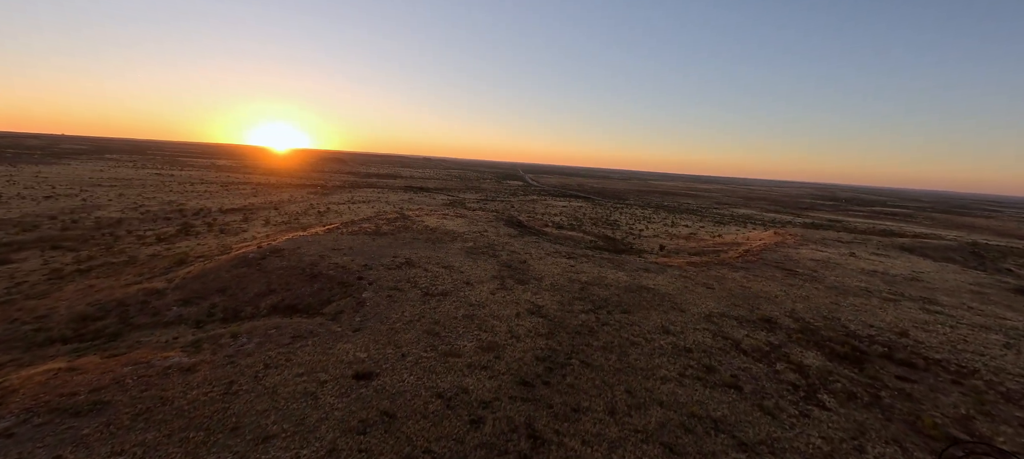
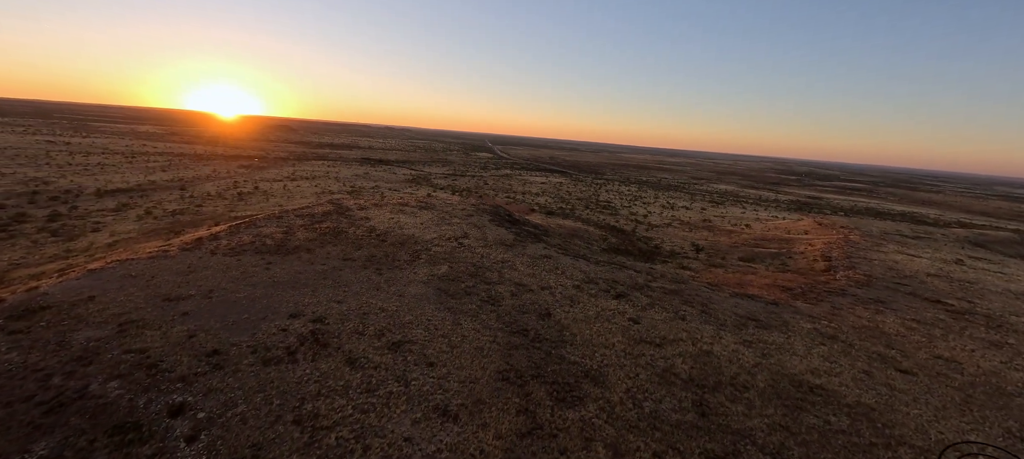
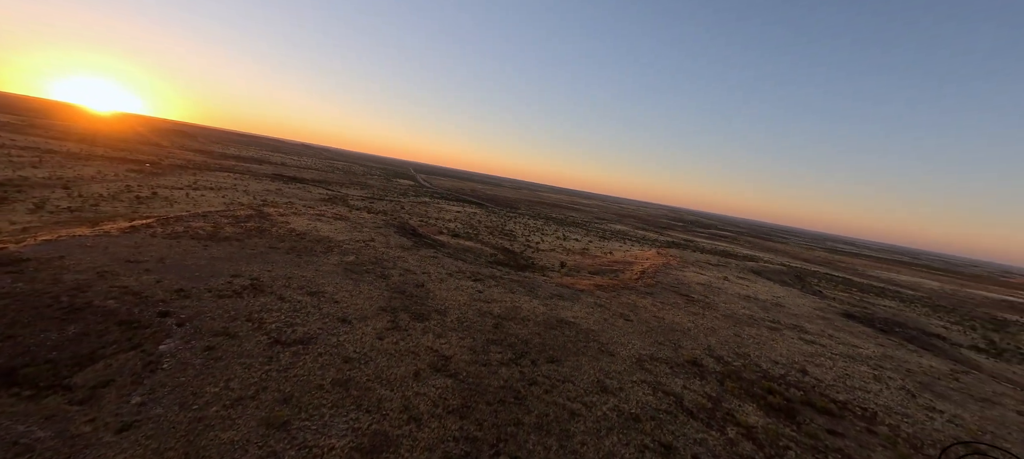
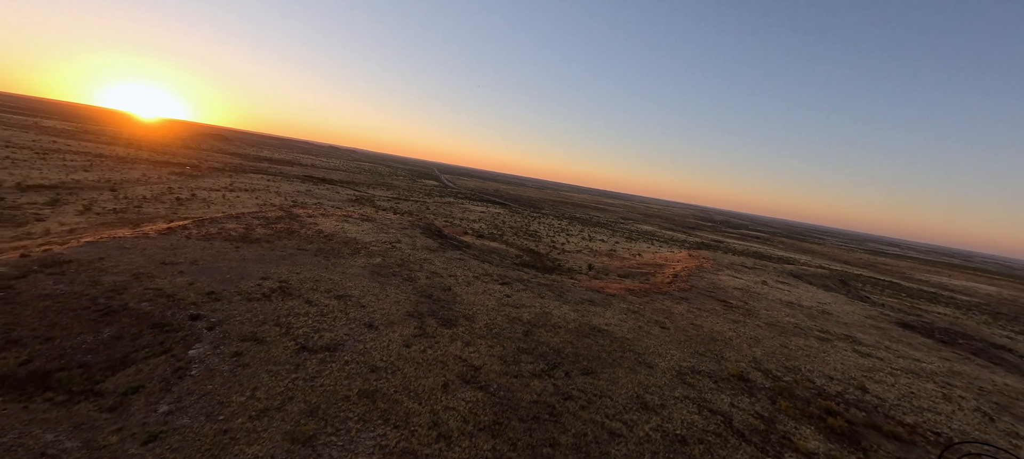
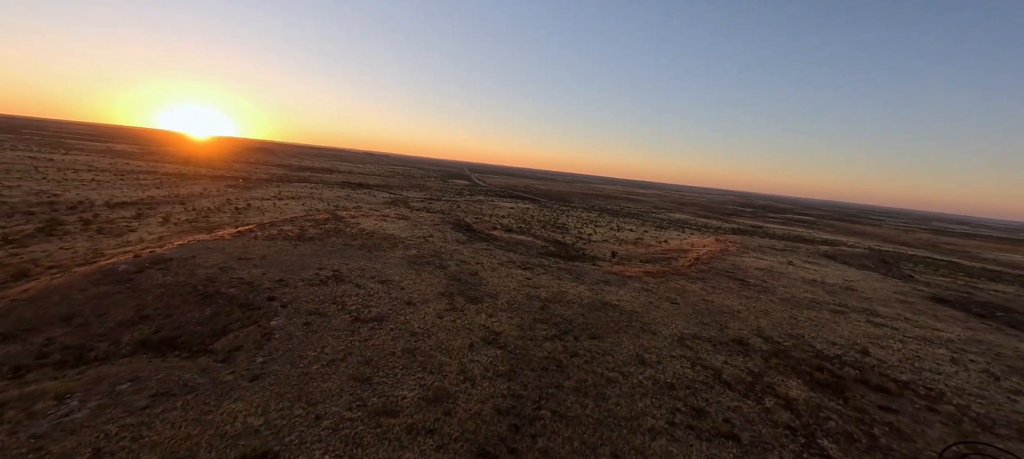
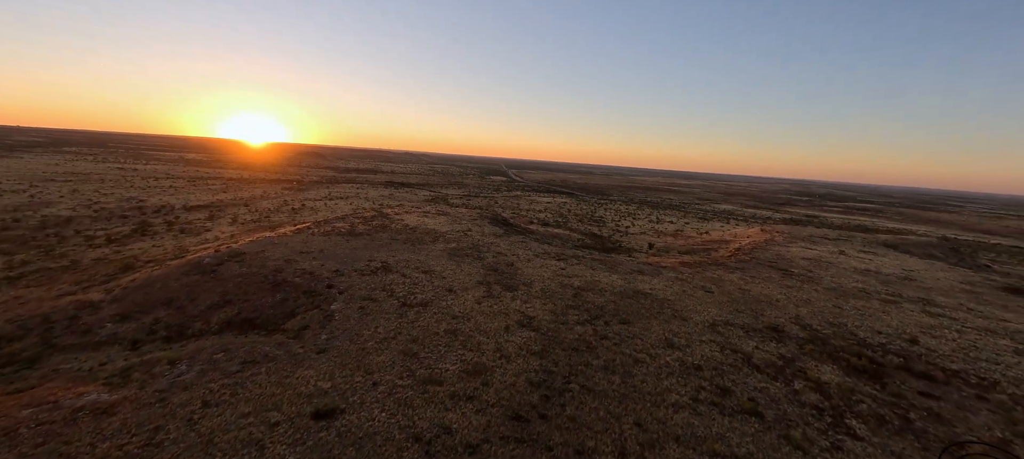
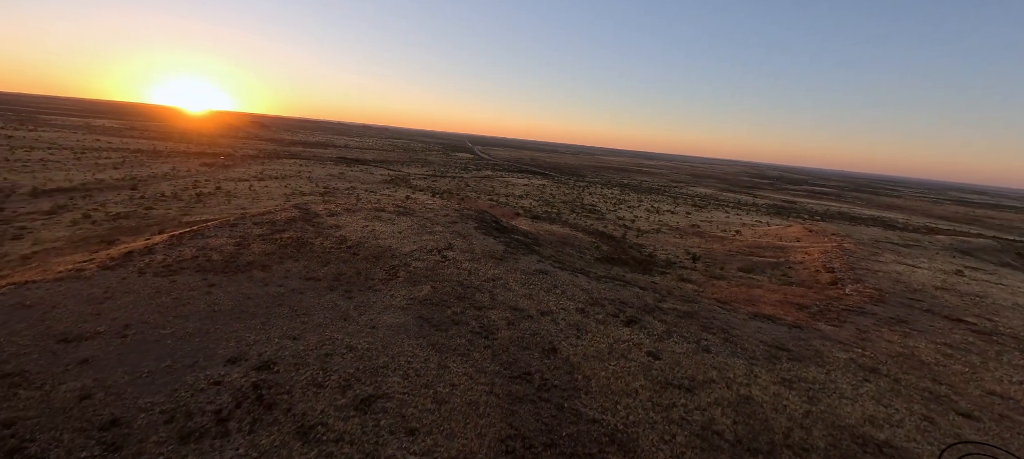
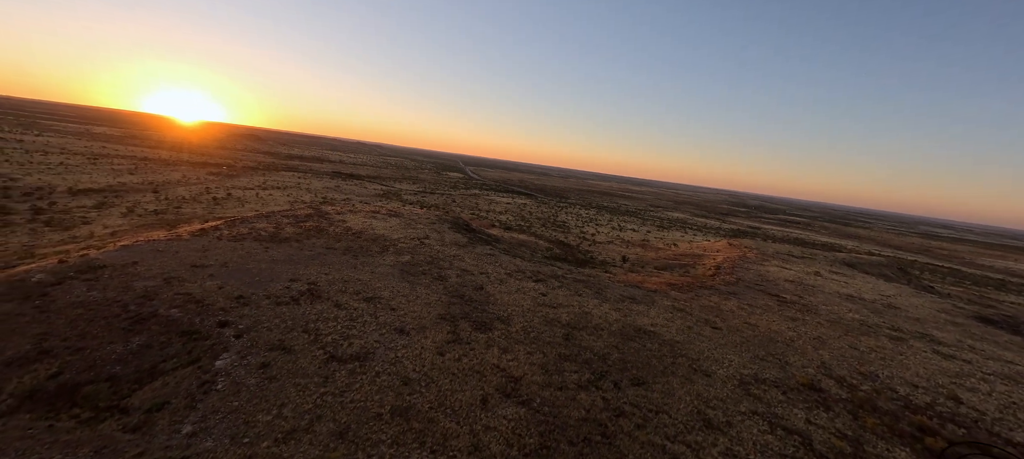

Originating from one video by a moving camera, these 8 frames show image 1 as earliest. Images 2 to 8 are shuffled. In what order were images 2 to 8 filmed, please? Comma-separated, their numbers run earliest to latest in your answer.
6, 5, 3, 4, 8, 2, 7
